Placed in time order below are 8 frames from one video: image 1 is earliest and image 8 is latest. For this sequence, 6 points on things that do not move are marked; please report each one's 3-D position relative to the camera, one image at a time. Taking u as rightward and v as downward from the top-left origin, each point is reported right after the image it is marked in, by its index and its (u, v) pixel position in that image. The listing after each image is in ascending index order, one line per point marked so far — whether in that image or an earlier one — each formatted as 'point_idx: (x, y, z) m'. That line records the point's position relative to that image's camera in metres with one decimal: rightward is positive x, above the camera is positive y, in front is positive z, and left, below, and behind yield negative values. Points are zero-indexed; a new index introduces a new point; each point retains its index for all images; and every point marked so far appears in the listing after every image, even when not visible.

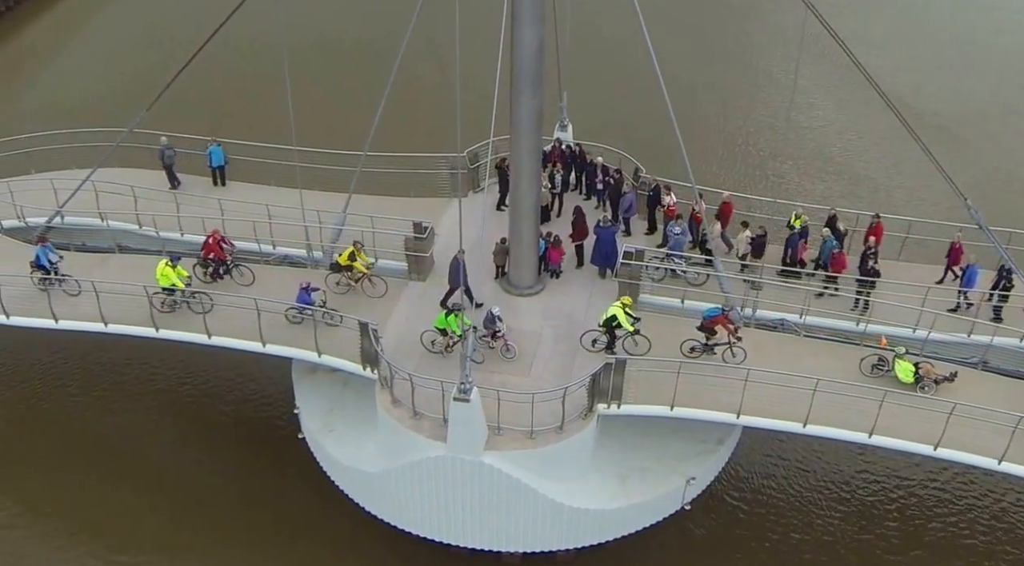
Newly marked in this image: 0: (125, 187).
0: (-5.9, +1.5, +14.4) m
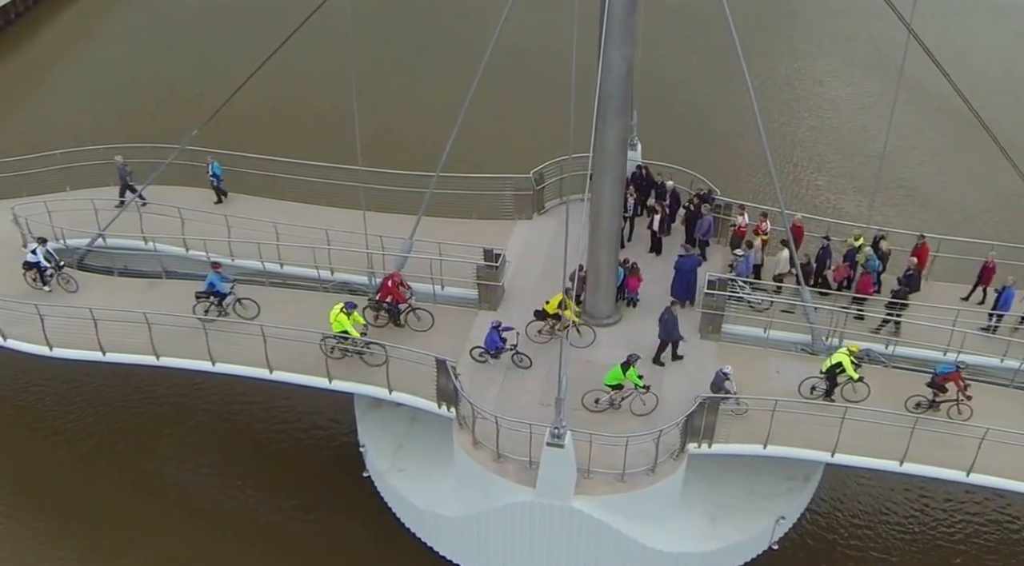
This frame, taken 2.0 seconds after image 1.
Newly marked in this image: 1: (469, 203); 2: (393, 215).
0: (-4.9, +1.1, +13.6) m
1: (-0.6, +1.2, +14.1) m
2: (-1.6, +1.0, +13.3) m
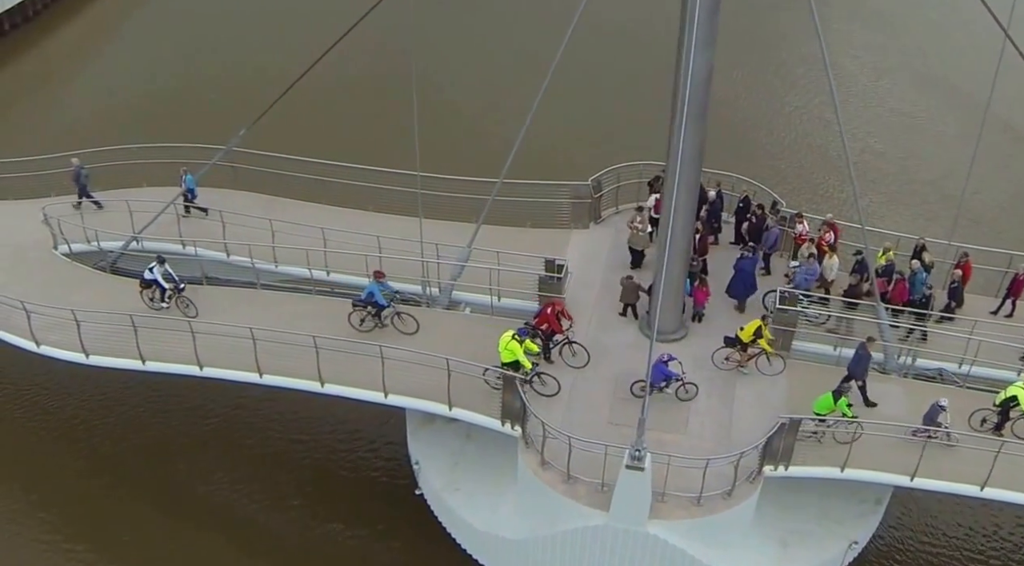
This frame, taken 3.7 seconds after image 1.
0: (-4.1, +1.0, +13.0) m
1: (+0.2, +1.1, +13.6) m
2: (-0.8, +0.8, +12.8) m
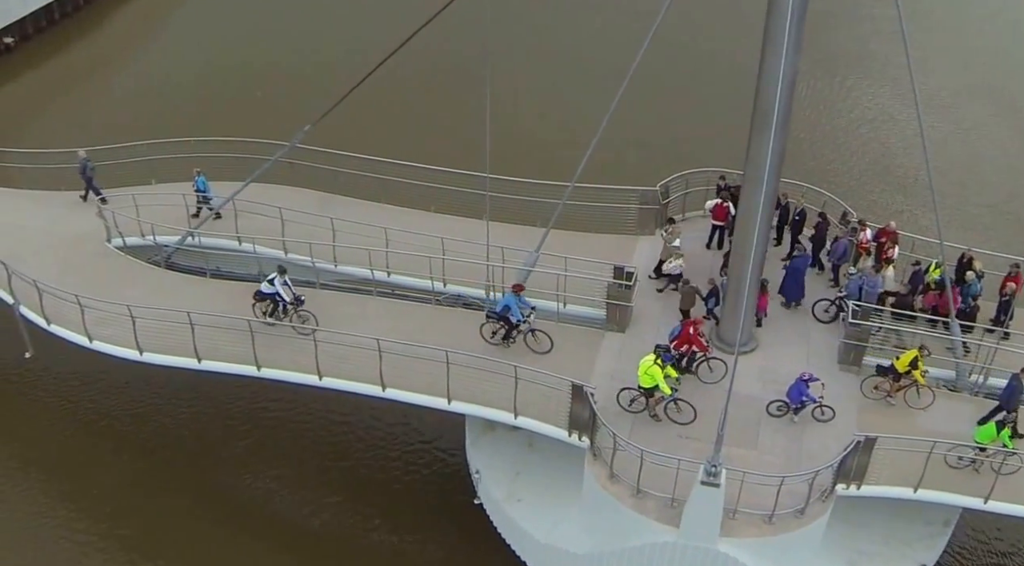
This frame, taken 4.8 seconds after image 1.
0: (-3.3, +1.0, +12.7) m
1: (+1.0, +1.0, +13.3) m
2: (+0.1, +0.8, +12.5) m
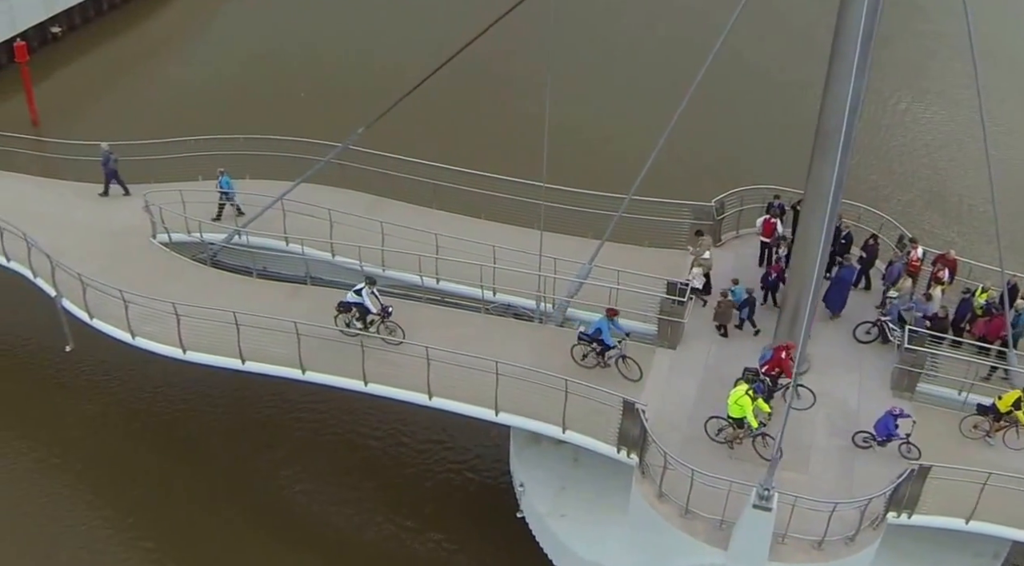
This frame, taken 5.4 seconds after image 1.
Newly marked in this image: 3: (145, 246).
0: (-2.6, +1.0, +12.6) m
1: (+1.7, +0.8, +13.1) m
2: (+0.7, +0.6, +12.4) m
3: (-4.8, +0.5, +12.2) m
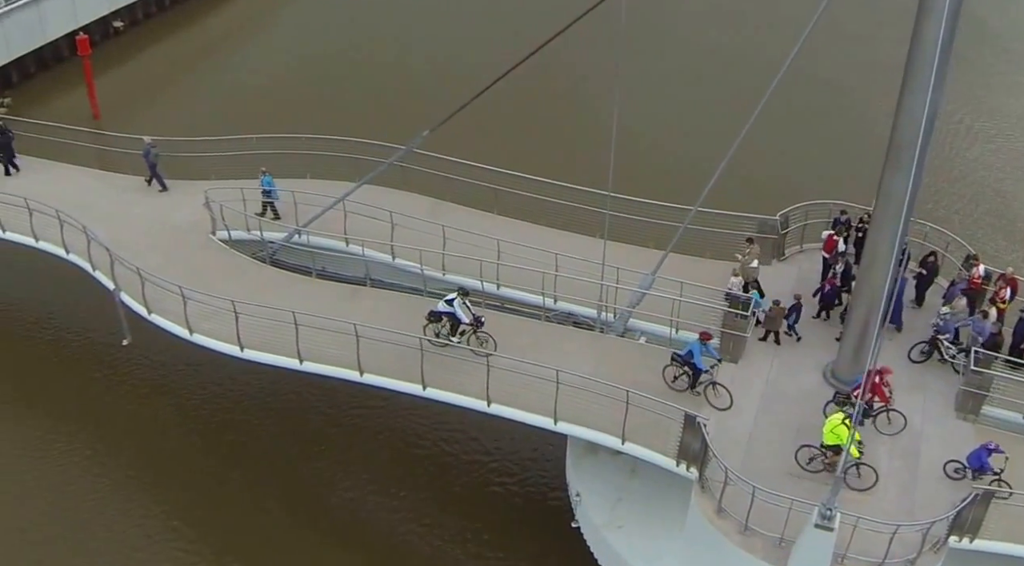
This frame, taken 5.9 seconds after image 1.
0: (-1.8, +1.0, +12.6) m
1: (+2.5, +0.7, +13.0) m
2: (+1.5, +0.5, +12.3) m
3: (-4.0, +0.5, +12.2) m
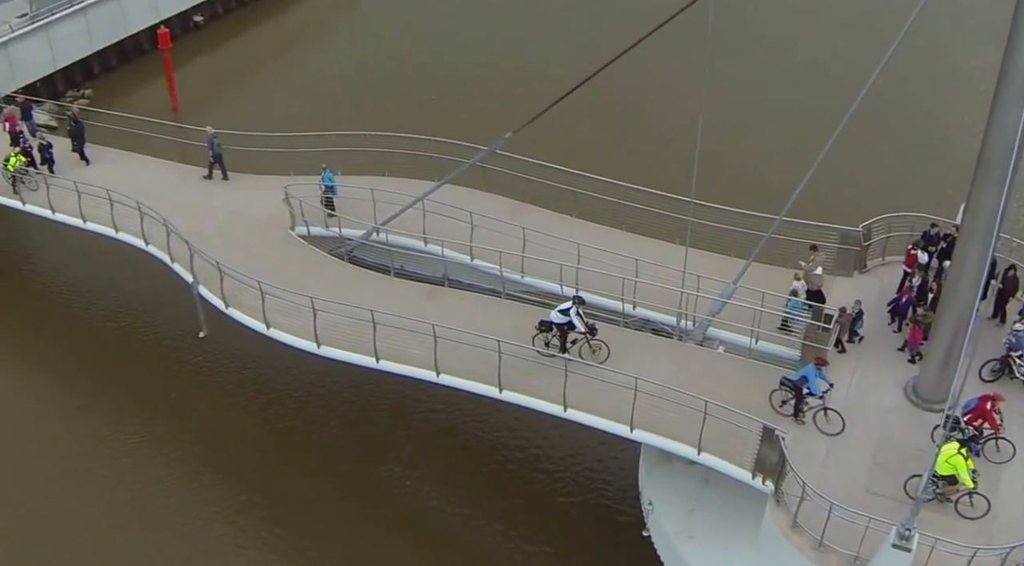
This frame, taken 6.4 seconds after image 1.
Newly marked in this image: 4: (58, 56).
0: (-0.8, +1.0, +12.6) m
1: (+3.5, +0.5, +12.8) m
2: (+2.5, +0.4, +12.1) m
3: (-3.0, +0.6, +12.3) m
4: (-9.1, +4.6, +18.7) m
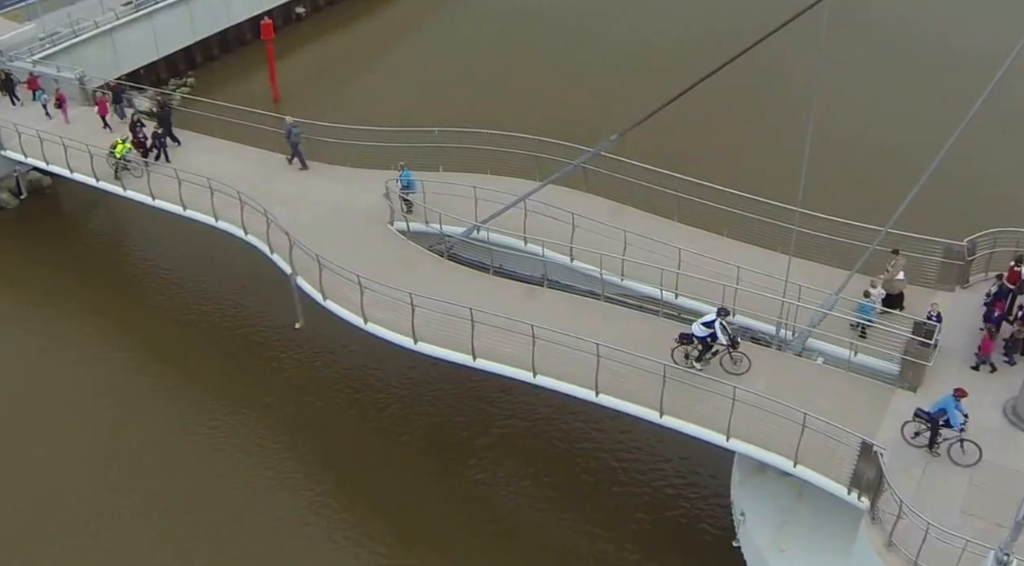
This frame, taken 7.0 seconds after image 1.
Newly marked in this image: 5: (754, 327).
0: (+0.5, +1.0, +12.6) m
1: (+4.8, +0.4, +12.7) m
2: (+3.8, +0.3, +12.0) m
3: (-1.7, +0.7, +12.5) m
4: (-7.3, +4.9, +19.1) m
5: (+2.9, -0.5, +11.3) m
